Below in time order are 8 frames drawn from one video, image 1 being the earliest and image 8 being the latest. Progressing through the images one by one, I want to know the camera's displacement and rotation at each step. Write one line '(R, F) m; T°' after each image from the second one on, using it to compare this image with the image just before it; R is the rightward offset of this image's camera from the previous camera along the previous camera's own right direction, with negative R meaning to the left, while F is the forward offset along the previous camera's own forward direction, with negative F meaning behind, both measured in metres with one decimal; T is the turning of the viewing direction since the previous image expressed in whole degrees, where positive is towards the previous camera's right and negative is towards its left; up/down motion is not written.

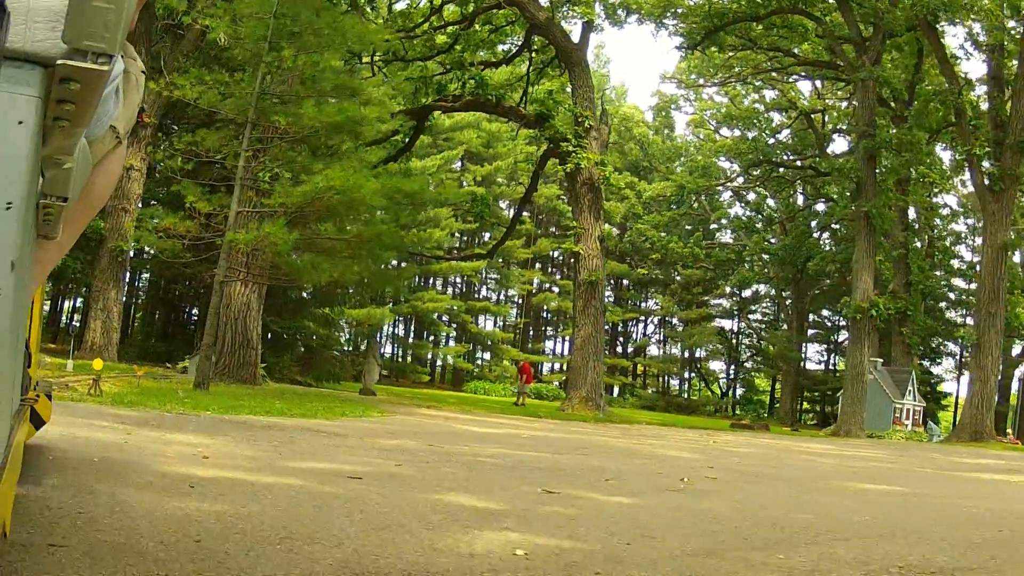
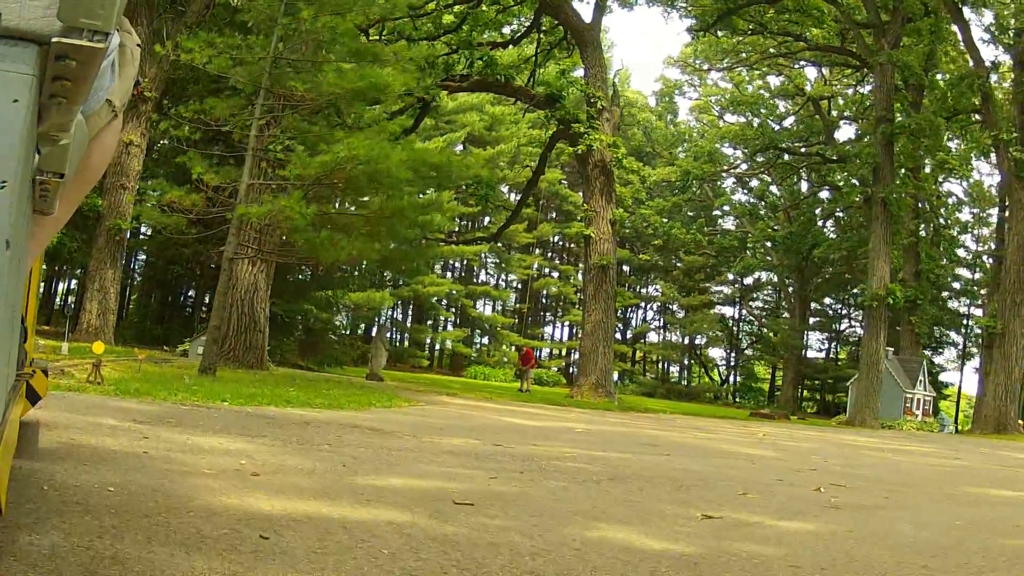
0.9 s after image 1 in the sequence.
(-0.3, +0.5) m; 0°
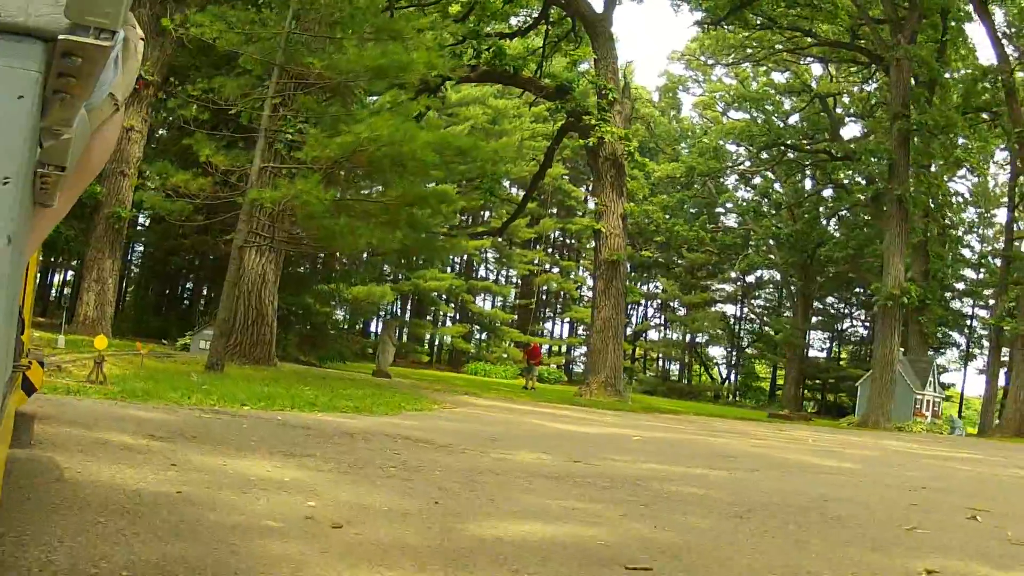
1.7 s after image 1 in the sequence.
(-0.2, +0.4) m; 0°
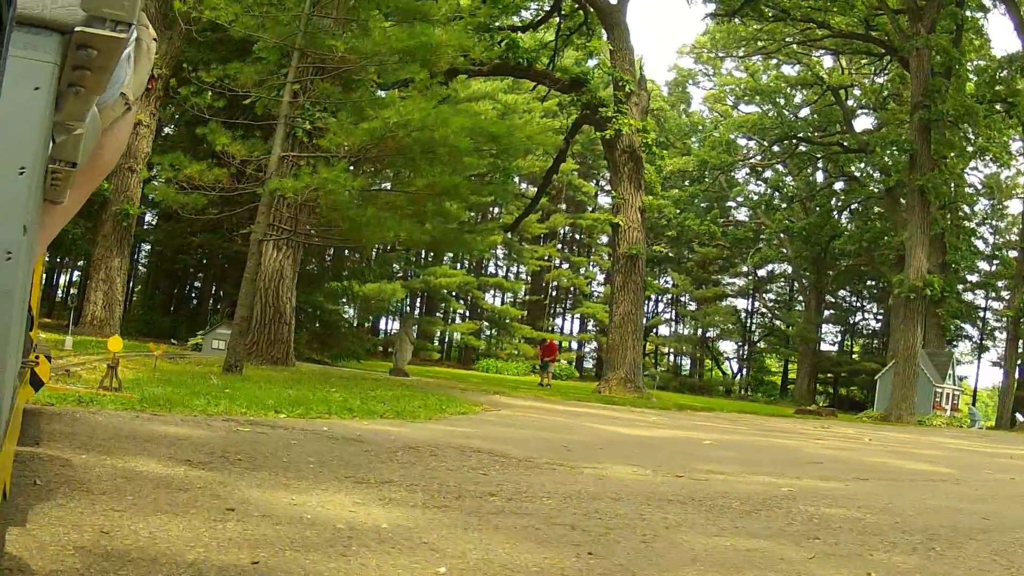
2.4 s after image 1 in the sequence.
(-0.2, +0.3) m; 0°
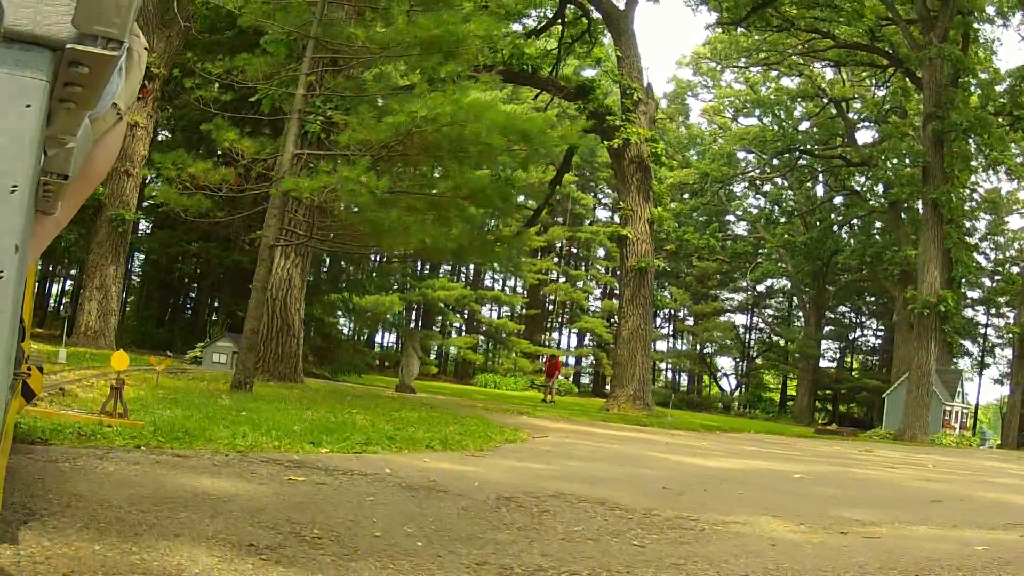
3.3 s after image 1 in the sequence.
(-0.2, +0.5) m; 0°
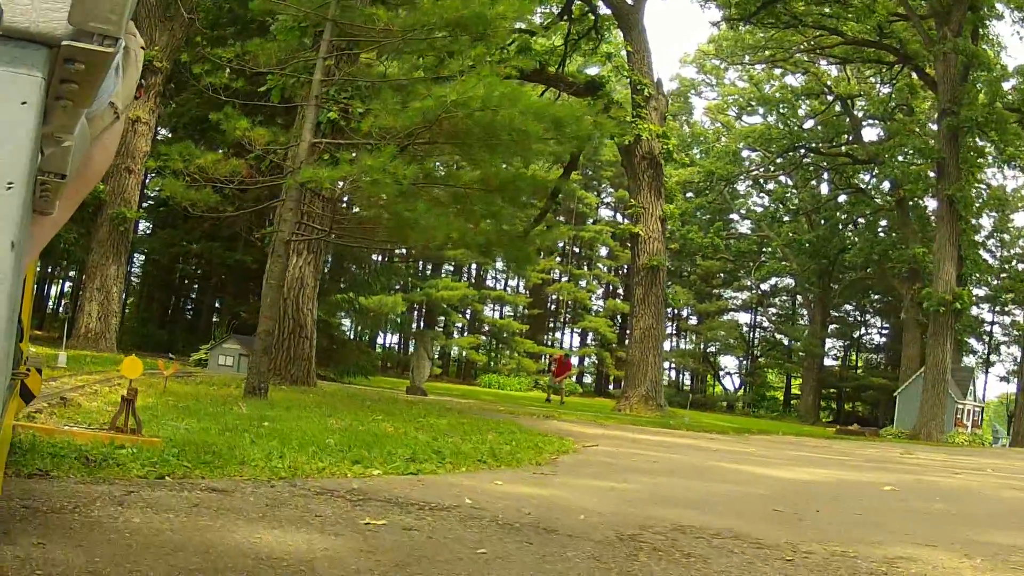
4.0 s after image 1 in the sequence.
(-0.2, +0.3) m; 0°
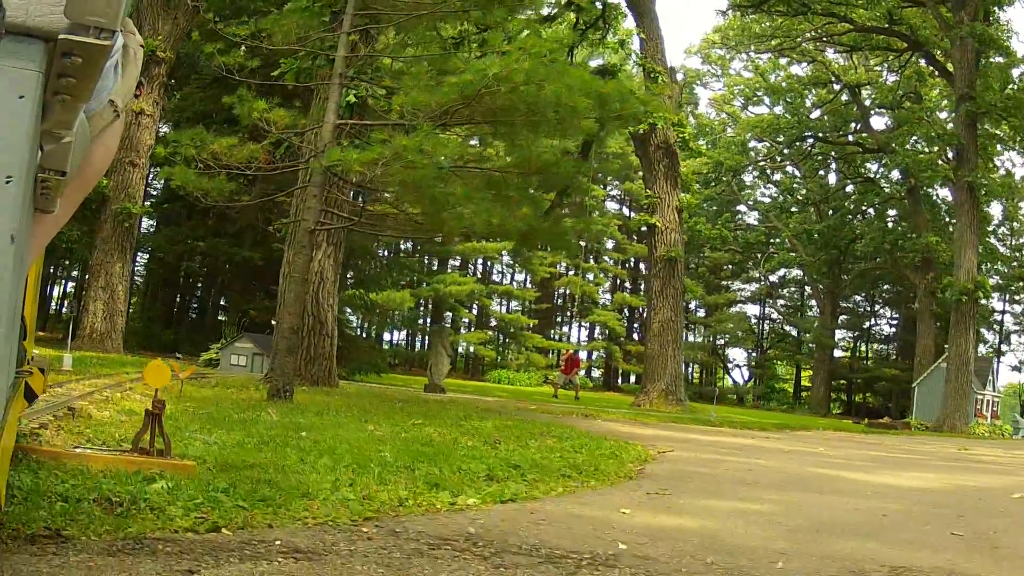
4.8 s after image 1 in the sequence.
(-0.2, +0.4) m; 0°
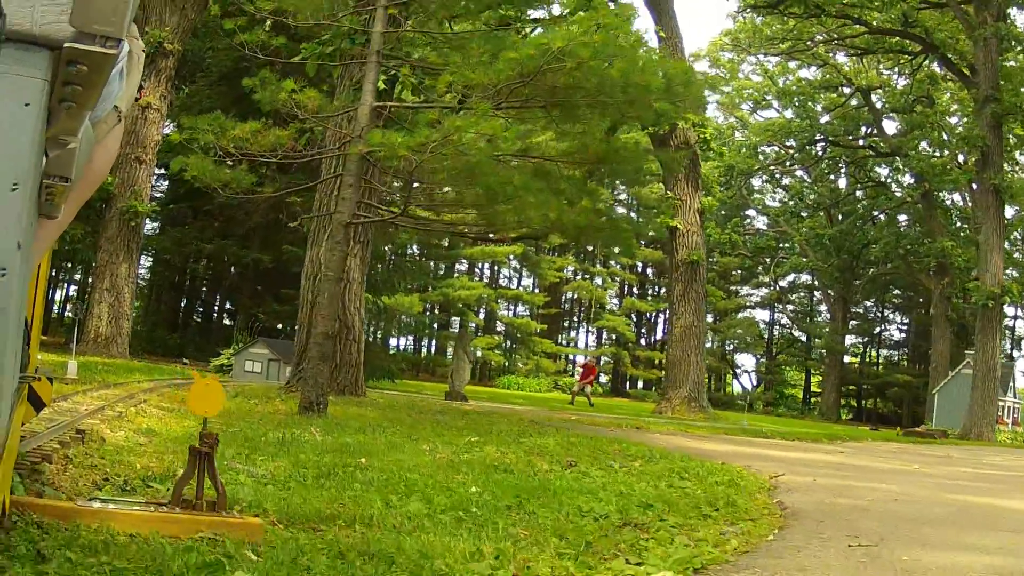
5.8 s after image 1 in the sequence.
(-0.2, +0.4) m; 0°
